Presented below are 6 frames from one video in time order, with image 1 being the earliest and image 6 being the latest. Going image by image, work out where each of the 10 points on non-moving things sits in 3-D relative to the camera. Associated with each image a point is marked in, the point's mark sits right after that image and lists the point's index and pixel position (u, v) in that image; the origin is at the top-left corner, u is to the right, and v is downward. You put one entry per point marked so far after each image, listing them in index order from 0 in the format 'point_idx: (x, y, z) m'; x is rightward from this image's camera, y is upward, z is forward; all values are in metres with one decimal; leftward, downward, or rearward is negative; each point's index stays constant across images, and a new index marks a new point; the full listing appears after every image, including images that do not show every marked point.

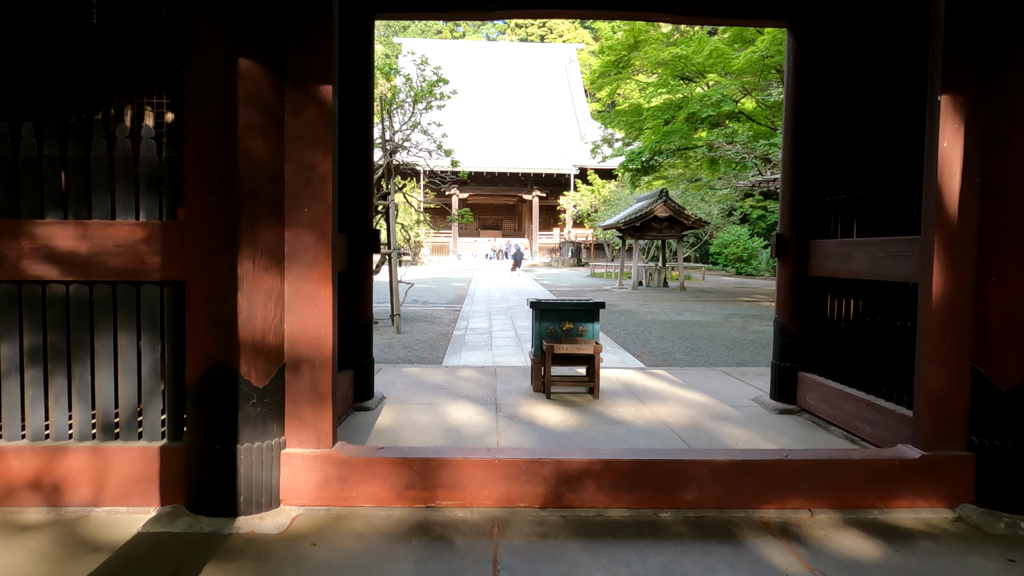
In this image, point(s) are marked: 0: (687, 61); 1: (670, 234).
0: (+2.6, +3.3, +9.8) m
1: (+3.5, +1.2, +14.9) m
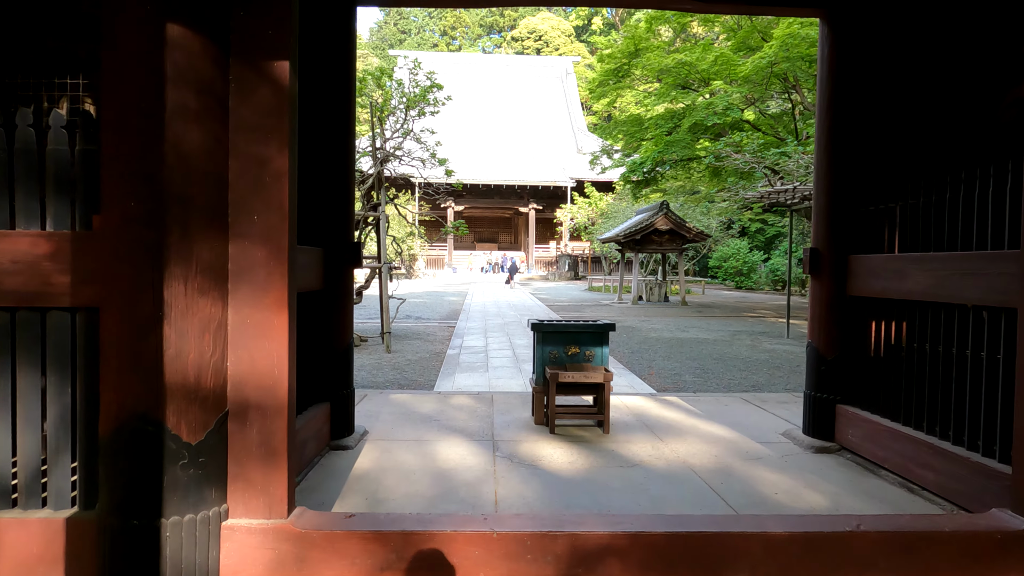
0: (+2.5, +3.1, +9.4) m
1: (+3.4, +0.9, +14.5) m
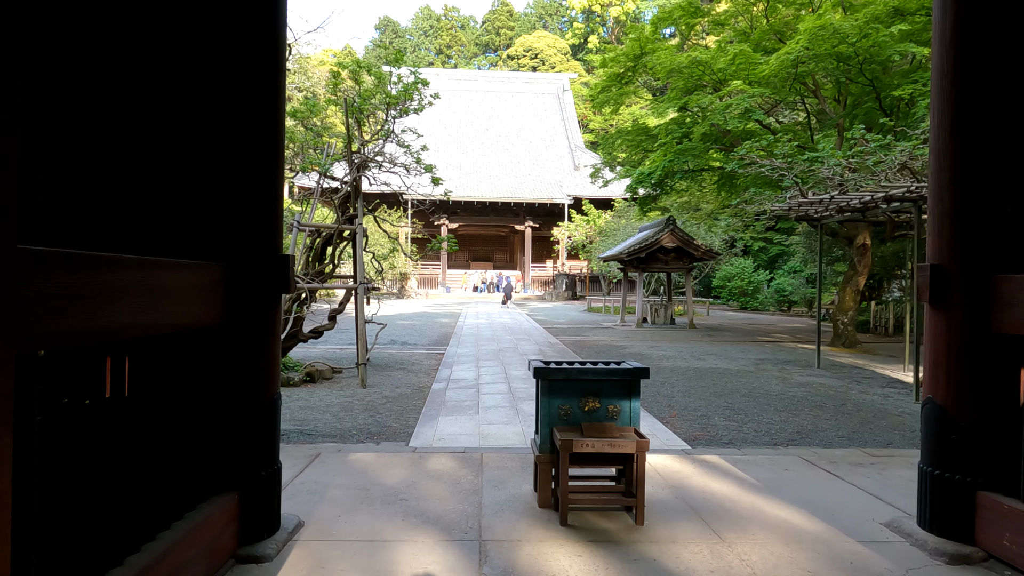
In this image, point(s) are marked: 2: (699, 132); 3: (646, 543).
0: (+2.5, +2.8, +8.6) m
1: (+3.3, +0.4, +13.6) m
2: (+2.5, +2.1, +9.0) m
3: (+0.4, -0.8, +2.2) m
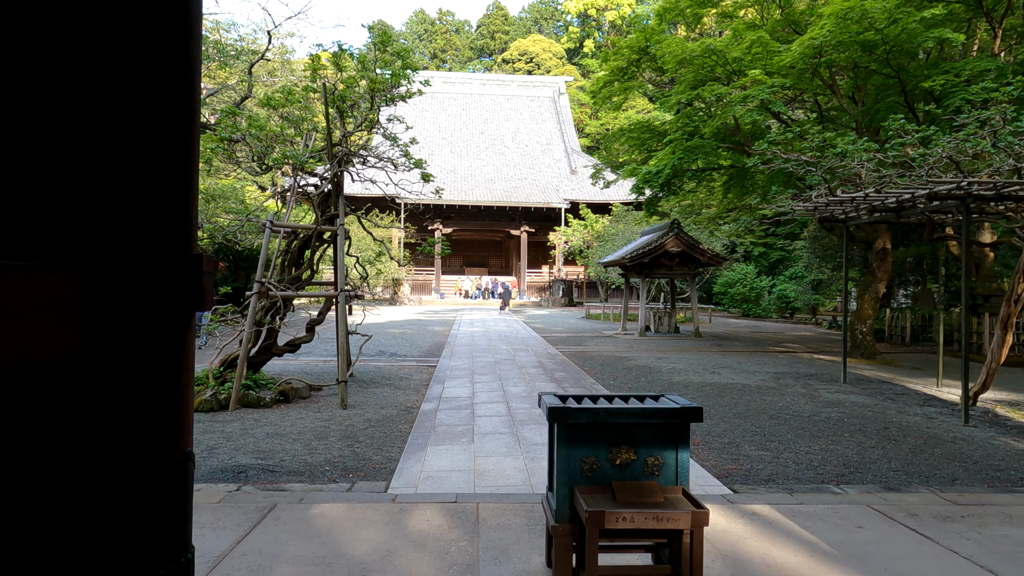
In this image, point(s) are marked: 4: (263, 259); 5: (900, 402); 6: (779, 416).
0: (+2.4, +2.7, +8.0) m
1: (+3.3, +0.3, +13.0) m
2: (+2.4, +2.0, +8.4) m
3: (+0.5, -0.9, +1.6) m
4: (-2.1, +0.2, +5.6) m
5: (+3.4, -1.0, +5.9) m
6: (+2.0, -1.0, +5.1) m
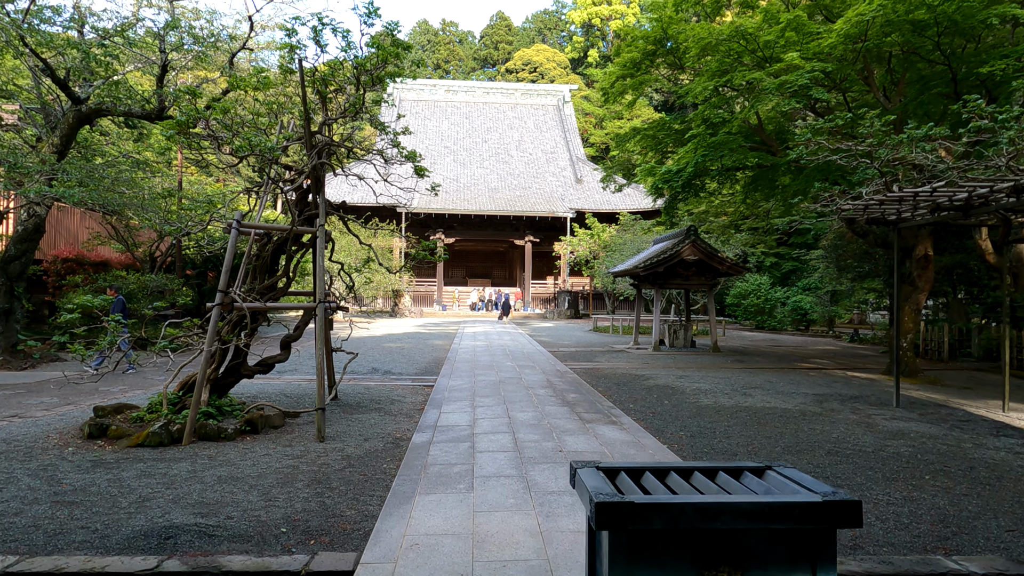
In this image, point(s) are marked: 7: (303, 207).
0: (+2.5, +2.6, +7.2) m
1: (+3.4, +0.1, +12.2) m
2: (+2.5, +1.9, +7.6) m
3: (+0.5, -0.9, +0.7) m
4: (-2.0, +0.2, +4.8) m
5: (+3.5, -1.1, +5.1) m
6: (+2.1, -1.0, +4.3) m
7: (-1.7, +0.7, +5.4) m
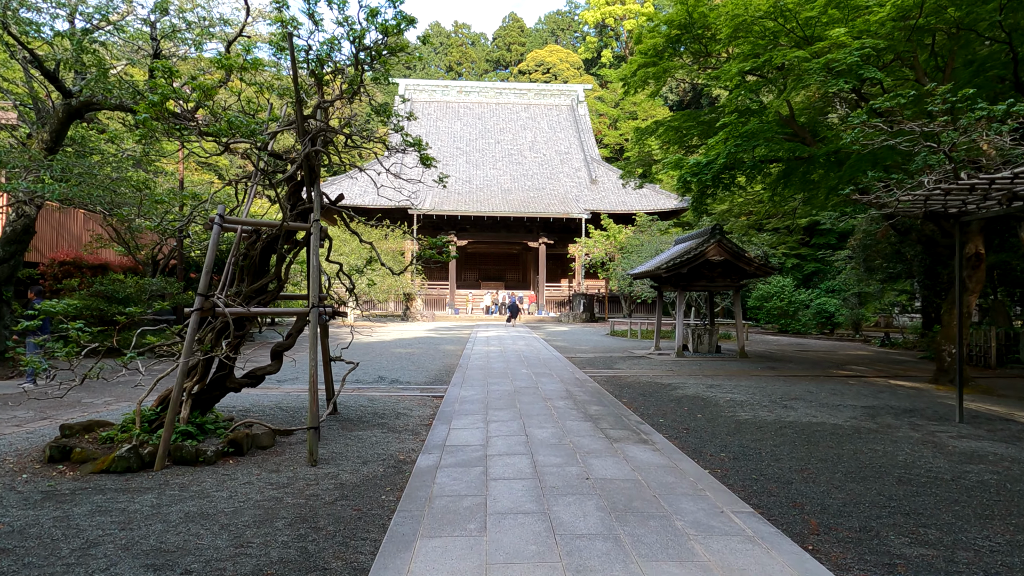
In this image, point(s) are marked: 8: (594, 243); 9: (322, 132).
0: (+2.6, +2.6, +6.6) m
1: (+3.6, 0.0, +11.6) m
2: (+2.7, +1.8, +7.0) m
3: (+0.5, -0.9, +0.2) m
4: (-1.9, +0.1, +4.3) m
5: (+3.6, -1.1, +4.4) m
6: (+2.2, -1.1, +3.7) m
7: (-1.6, +0.6, +4.9) m
8: (+2.5, +1.3, +19.8) m
9: (-1.3, +1.0, +4.5) m
